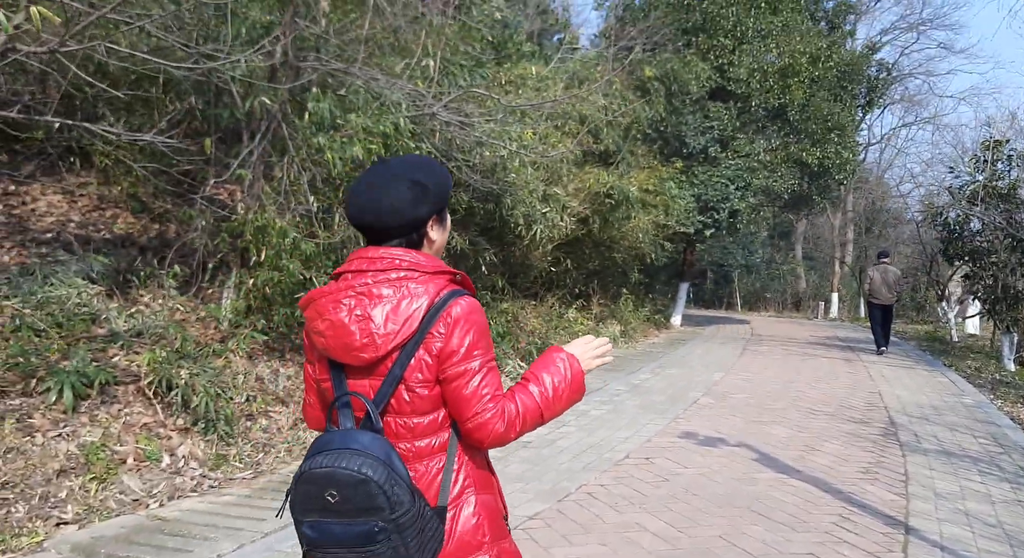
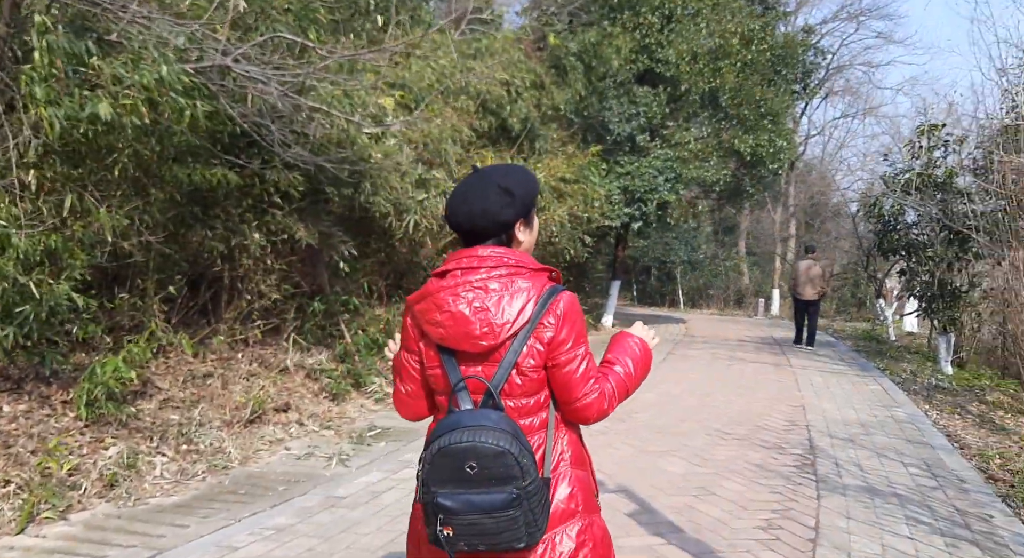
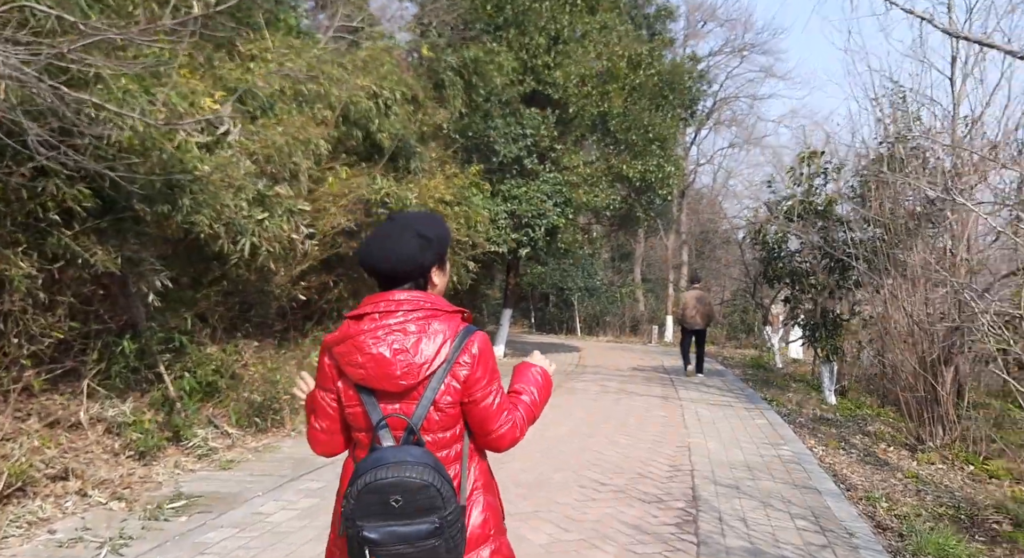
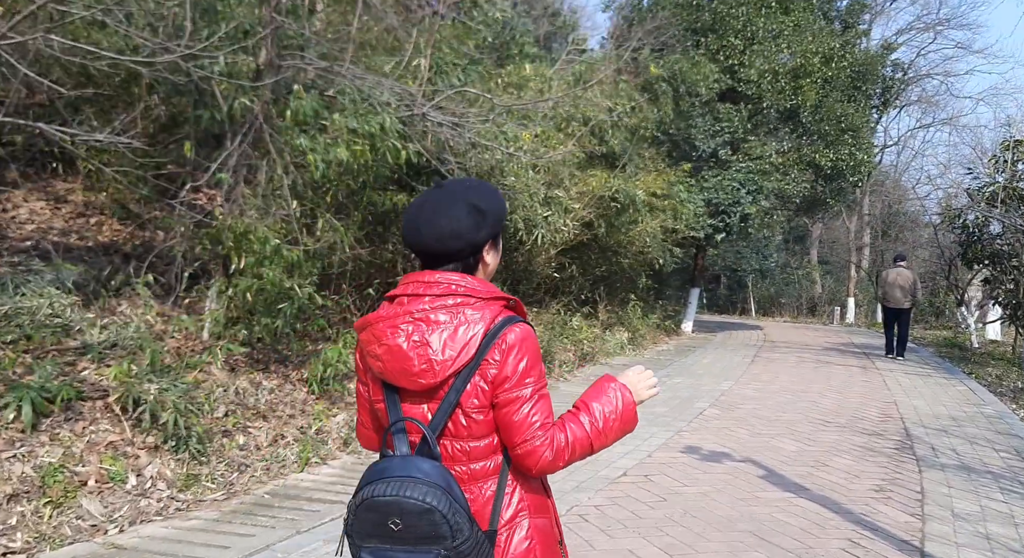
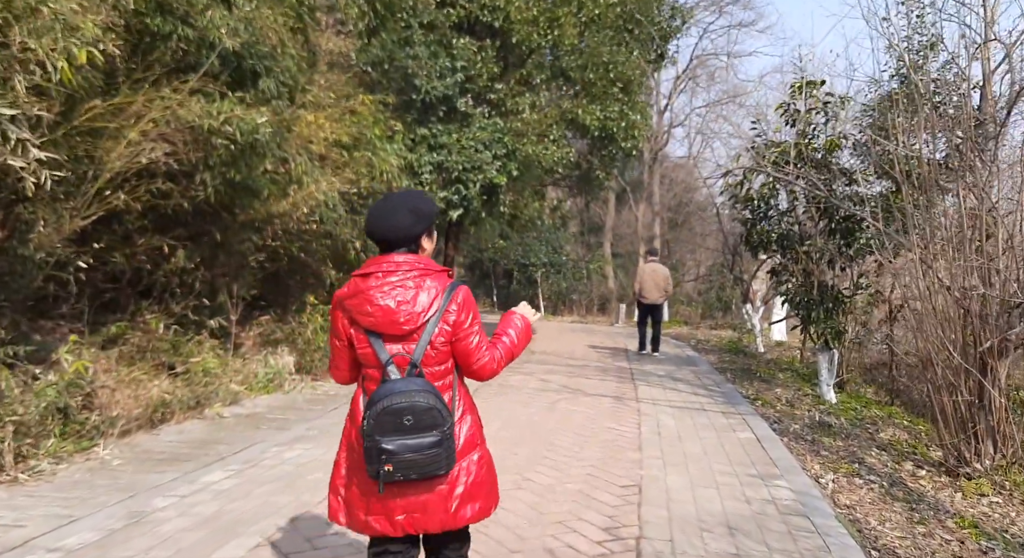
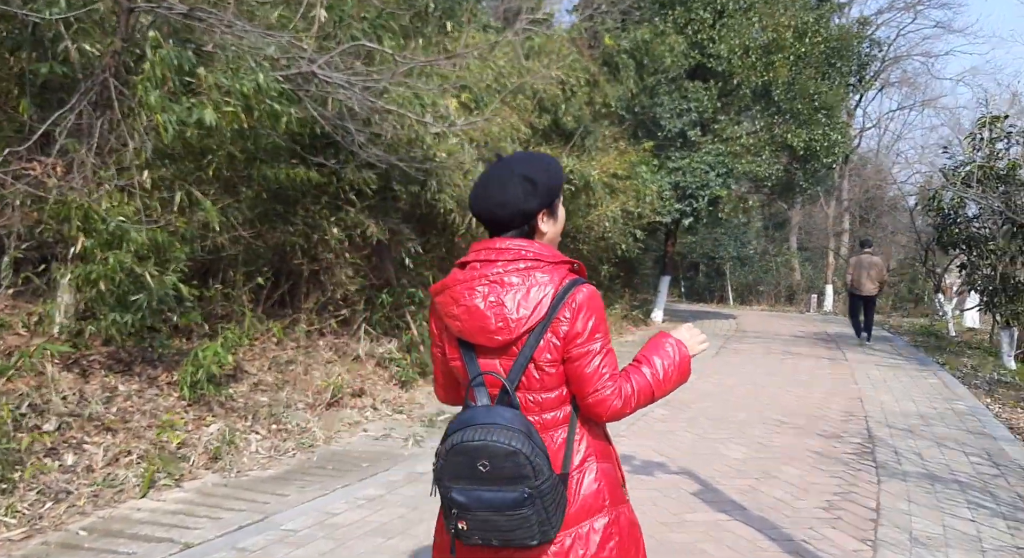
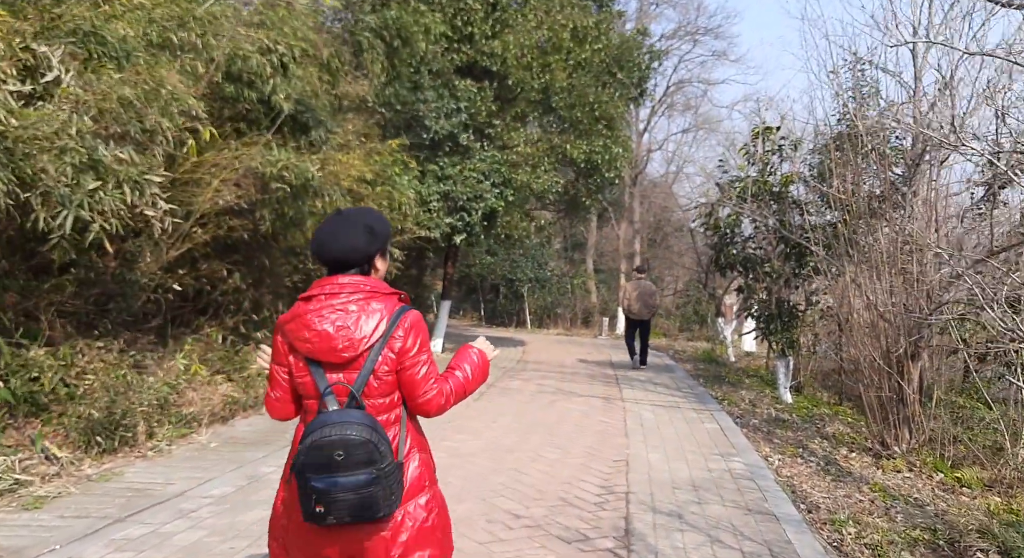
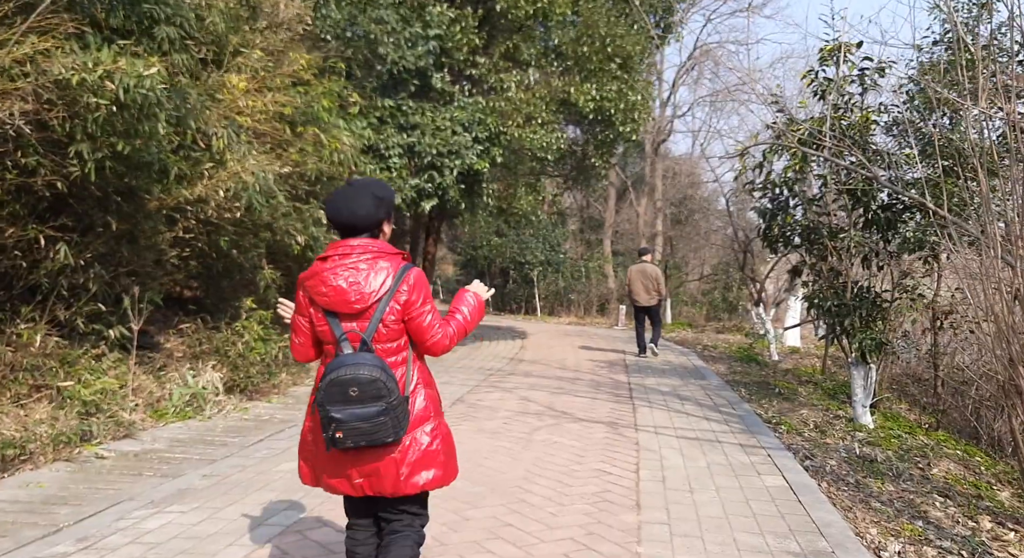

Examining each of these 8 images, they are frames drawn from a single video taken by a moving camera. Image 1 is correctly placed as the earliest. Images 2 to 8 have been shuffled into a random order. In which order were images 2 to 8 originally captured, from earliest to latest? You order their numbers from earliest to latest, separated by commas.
4, 6, 2, 3, 7, 5, 8
